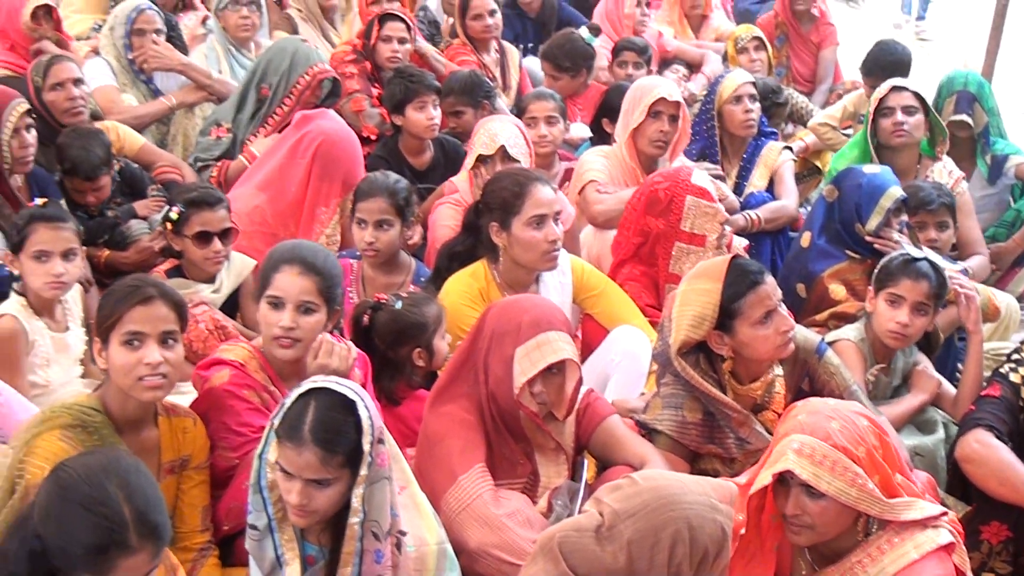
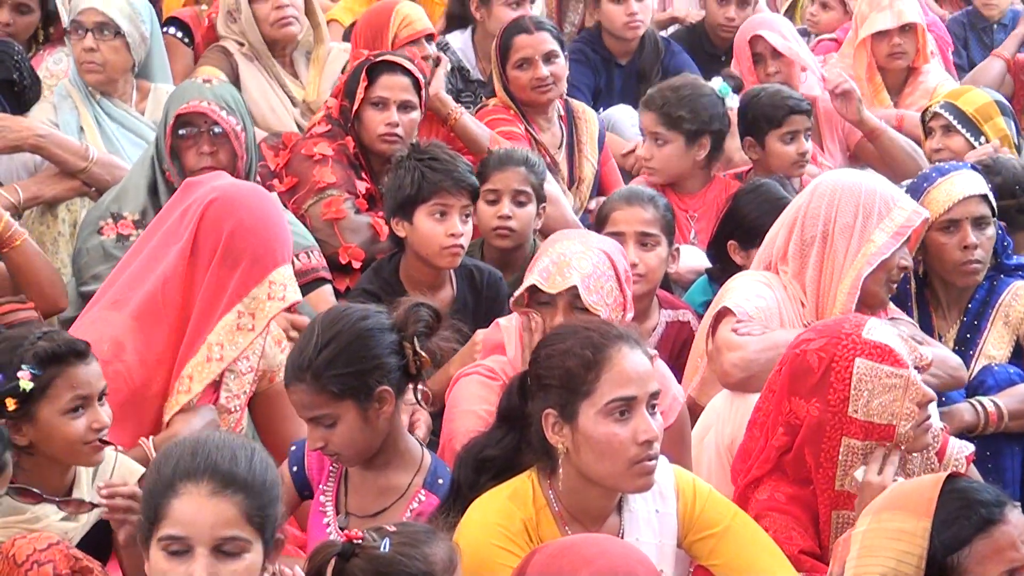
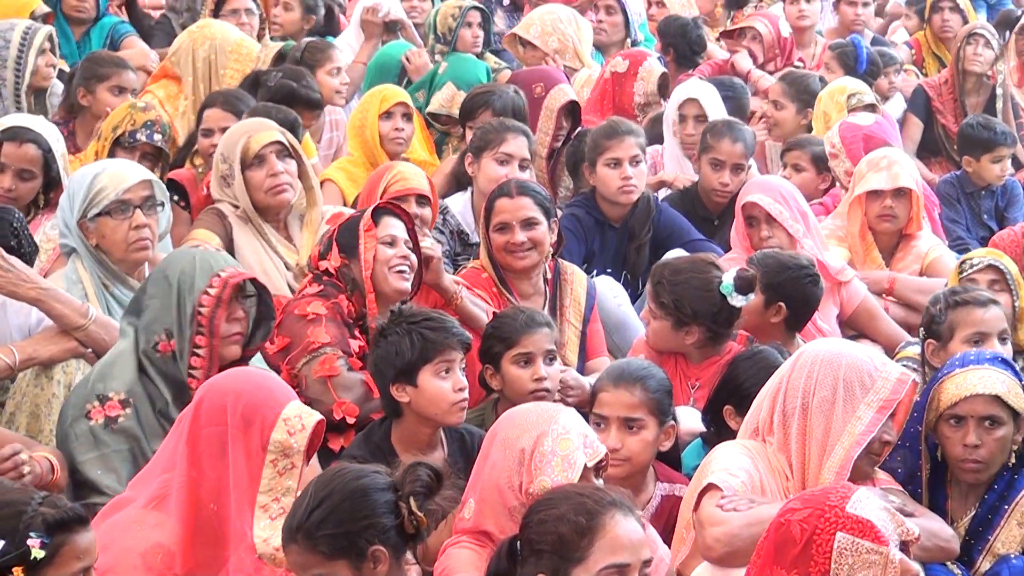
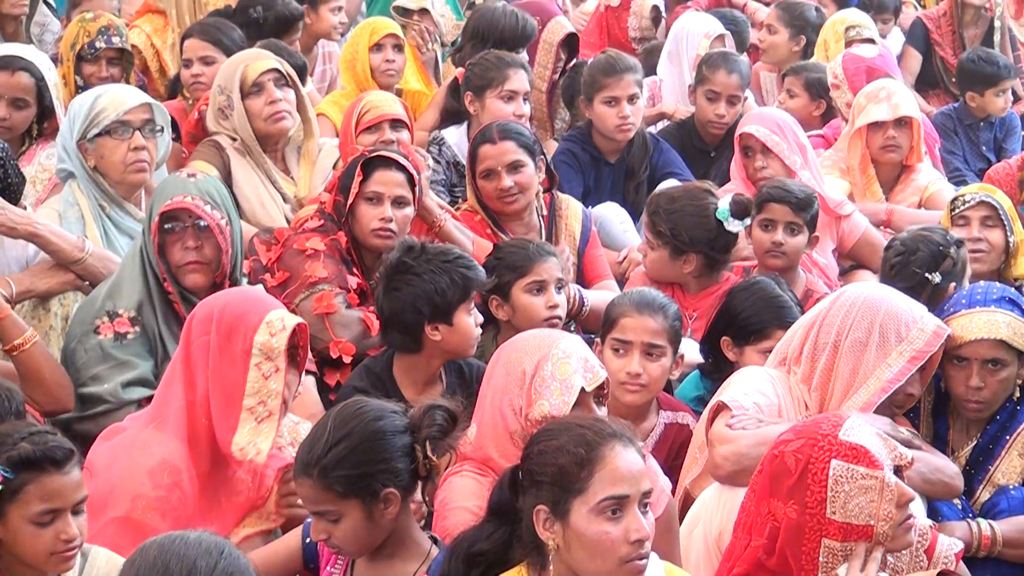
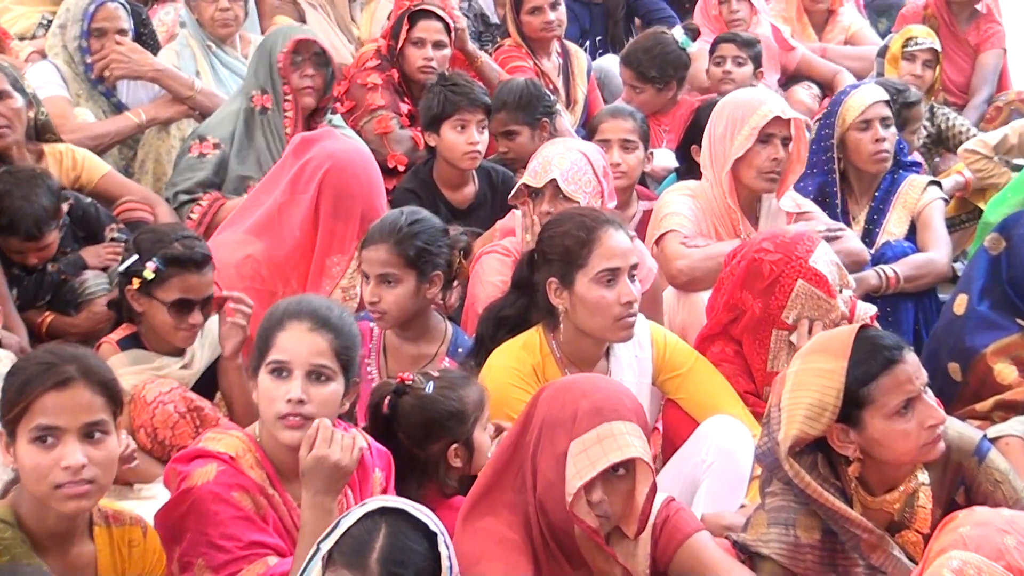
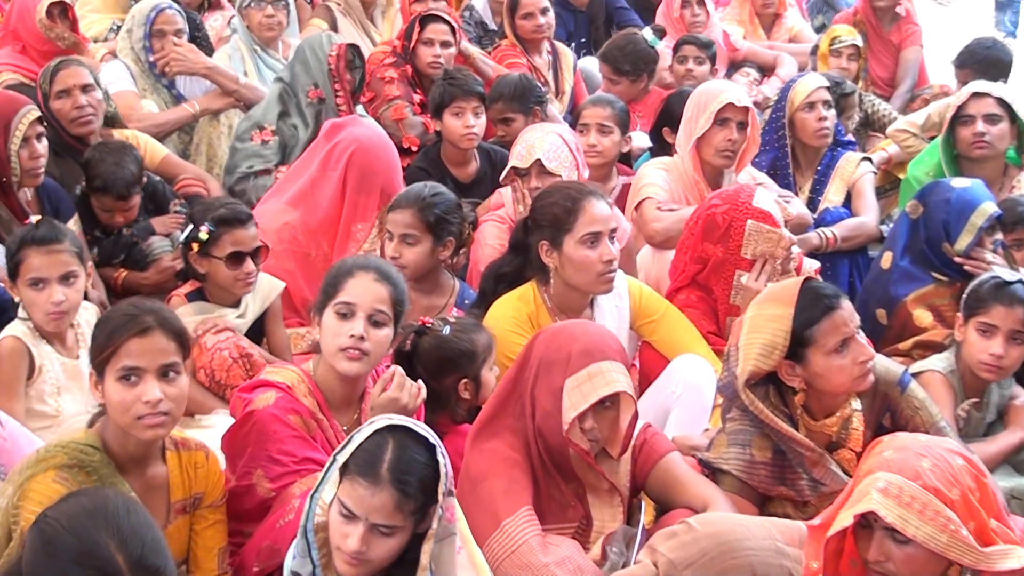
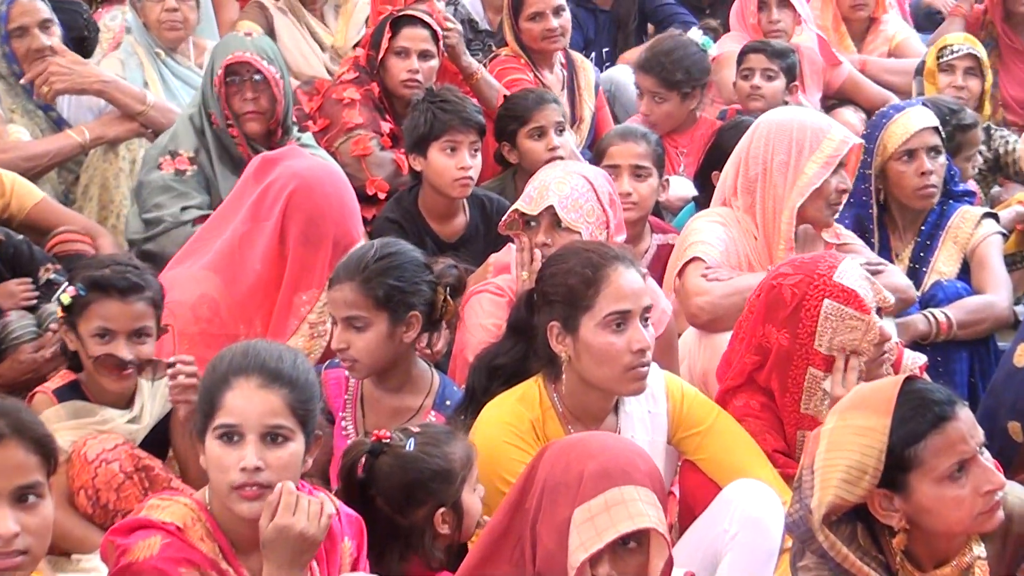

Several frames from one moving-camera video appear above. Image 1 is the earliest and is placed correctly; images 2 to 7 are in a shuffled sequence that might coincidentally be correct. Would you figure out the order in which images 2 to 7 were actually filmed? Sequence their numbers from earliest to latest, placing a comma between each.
6, 5, 7, 2, 4, 3
